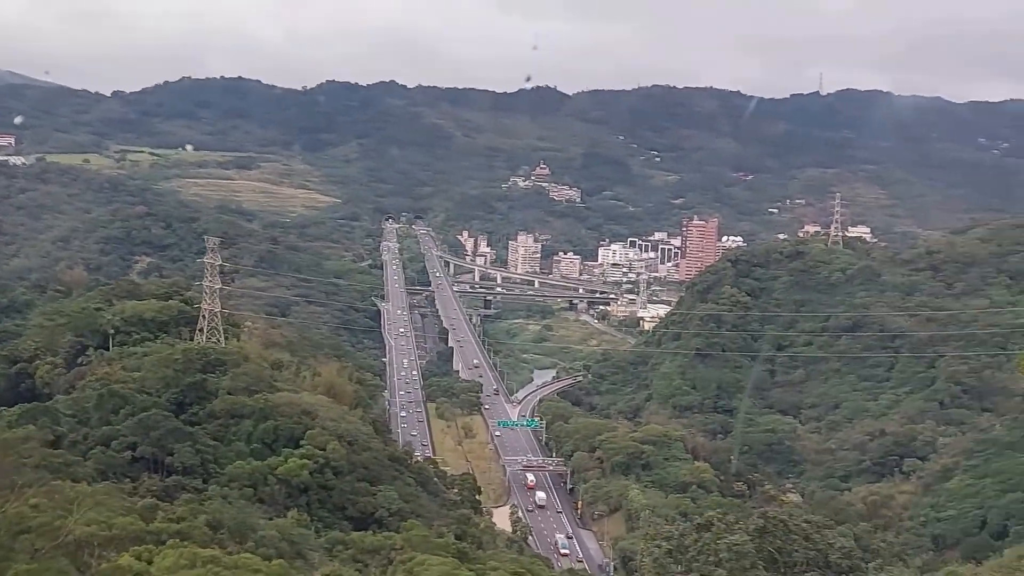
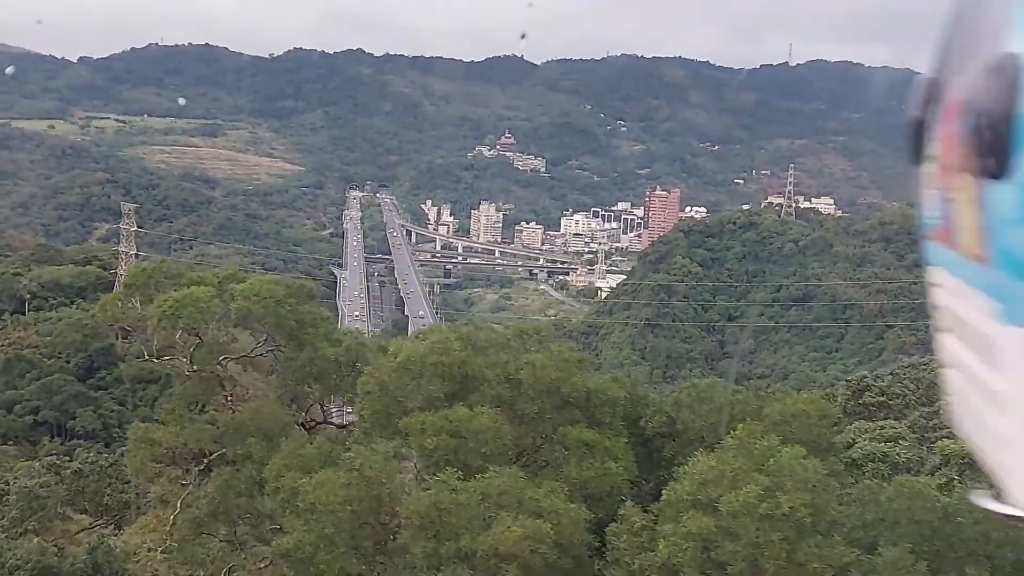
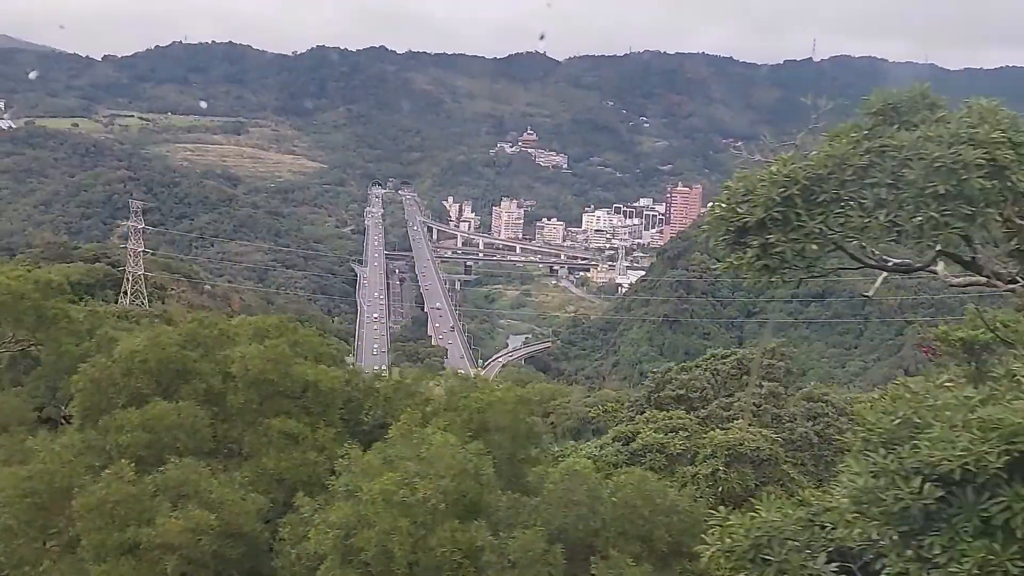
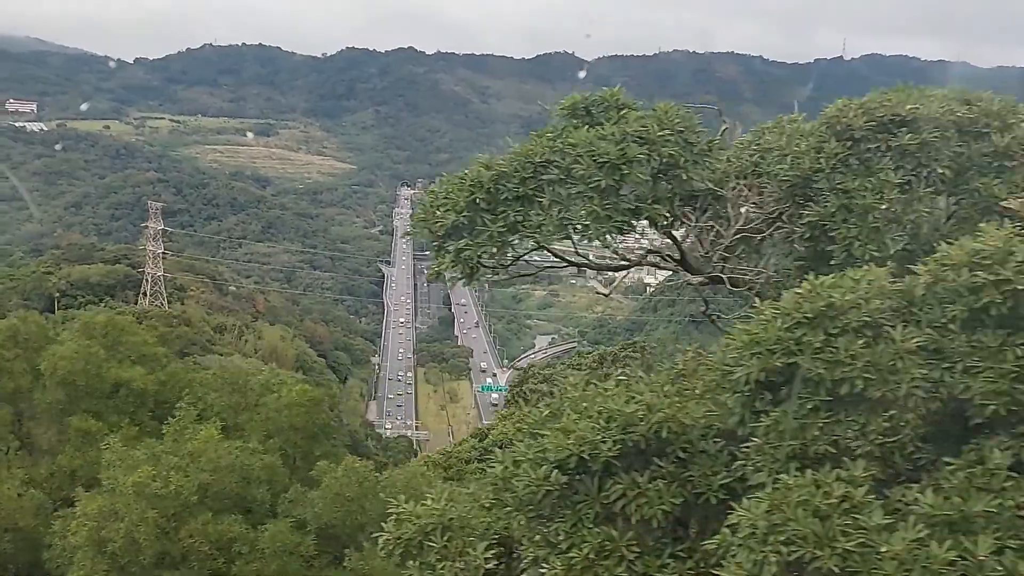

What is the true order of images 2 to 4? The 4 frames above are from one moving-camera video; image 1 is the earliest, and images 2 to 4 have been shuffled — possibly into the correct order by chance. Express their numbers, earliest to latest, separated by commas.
2, 3, 4
